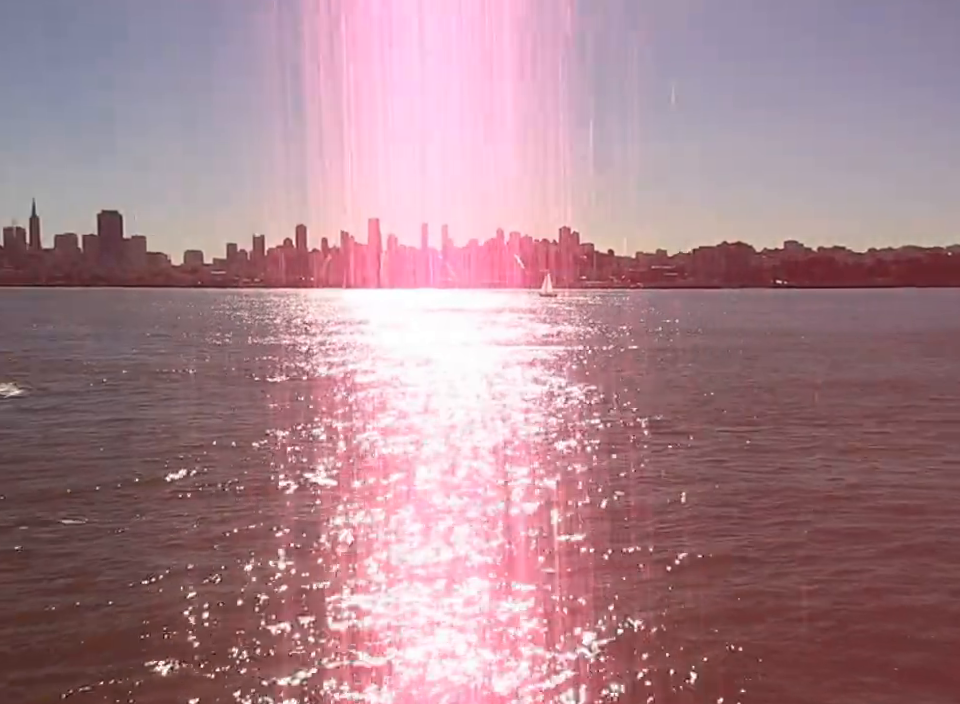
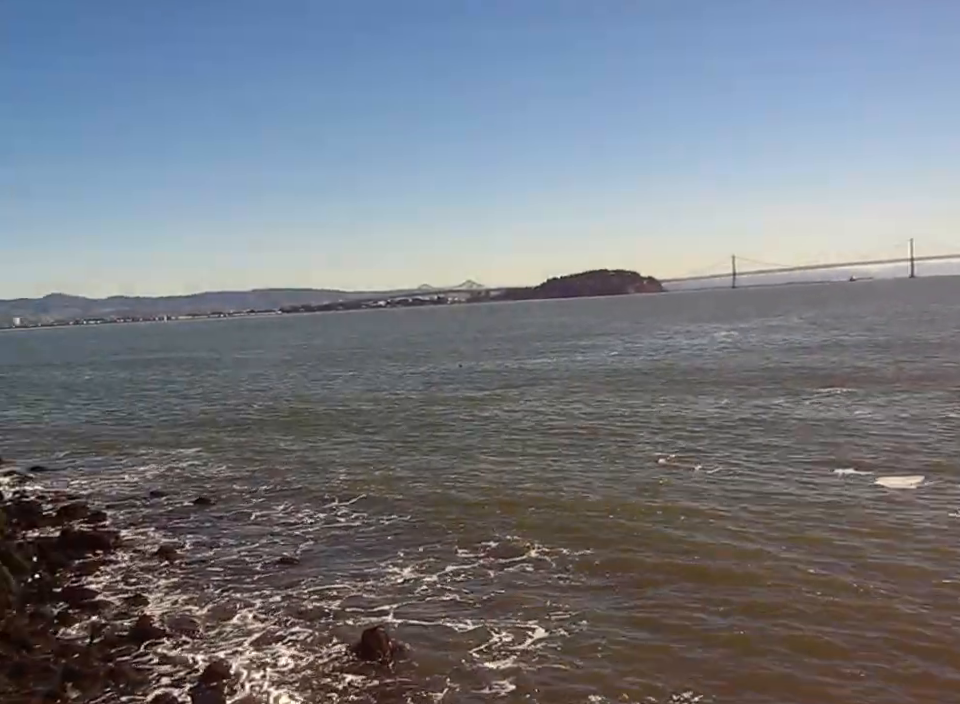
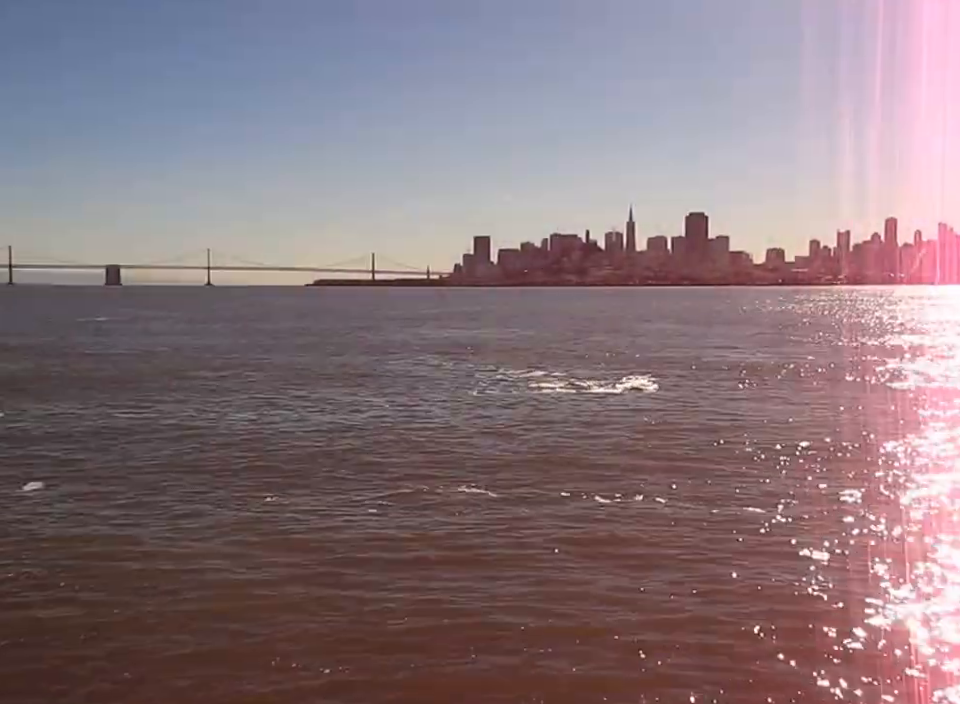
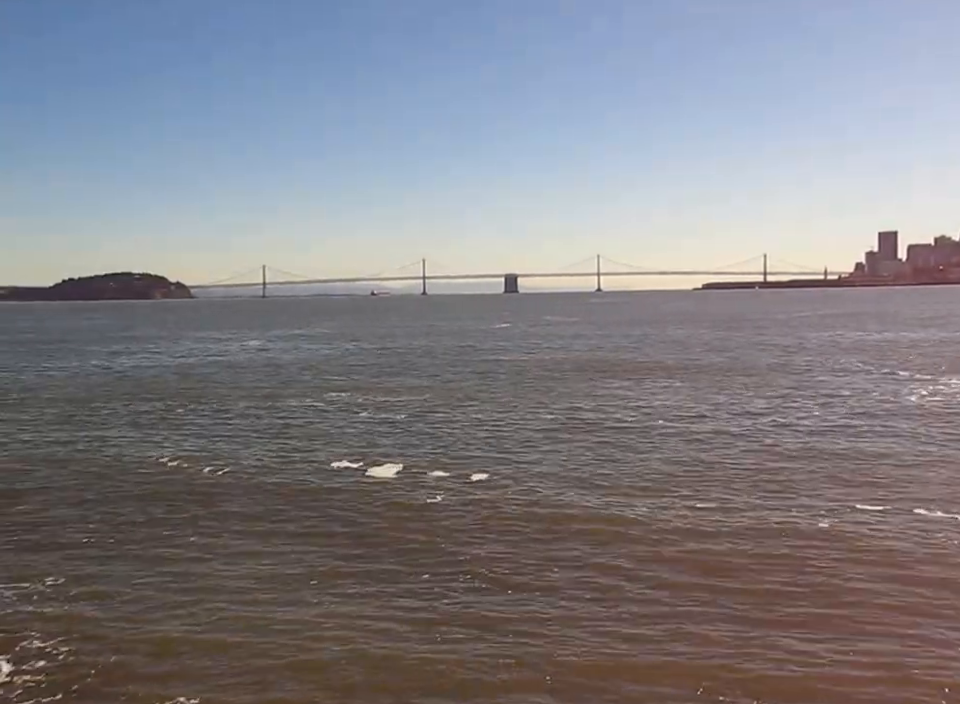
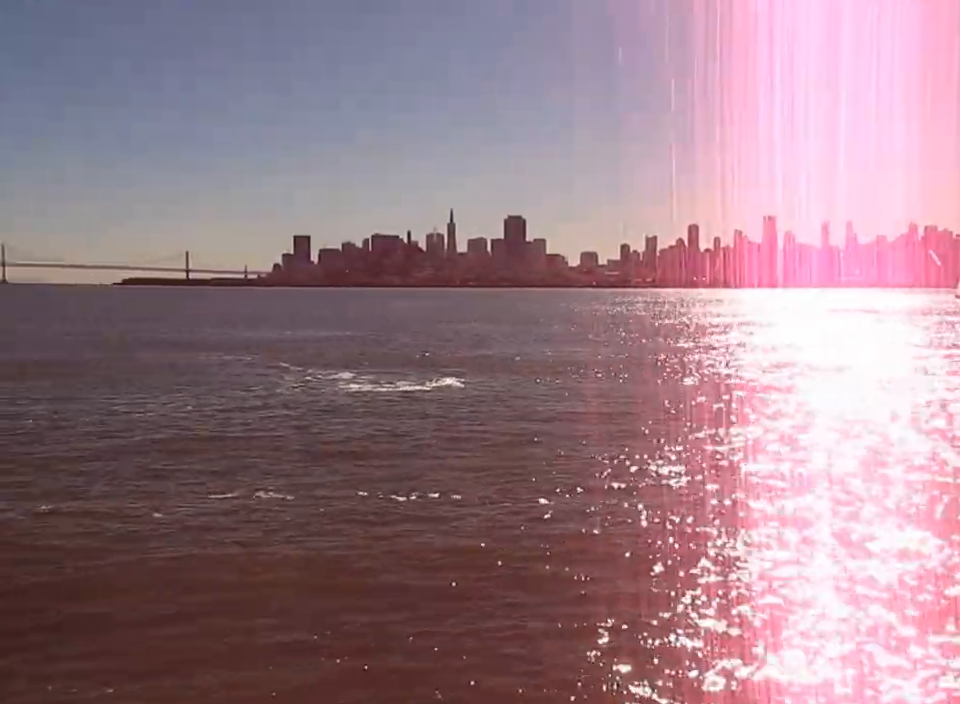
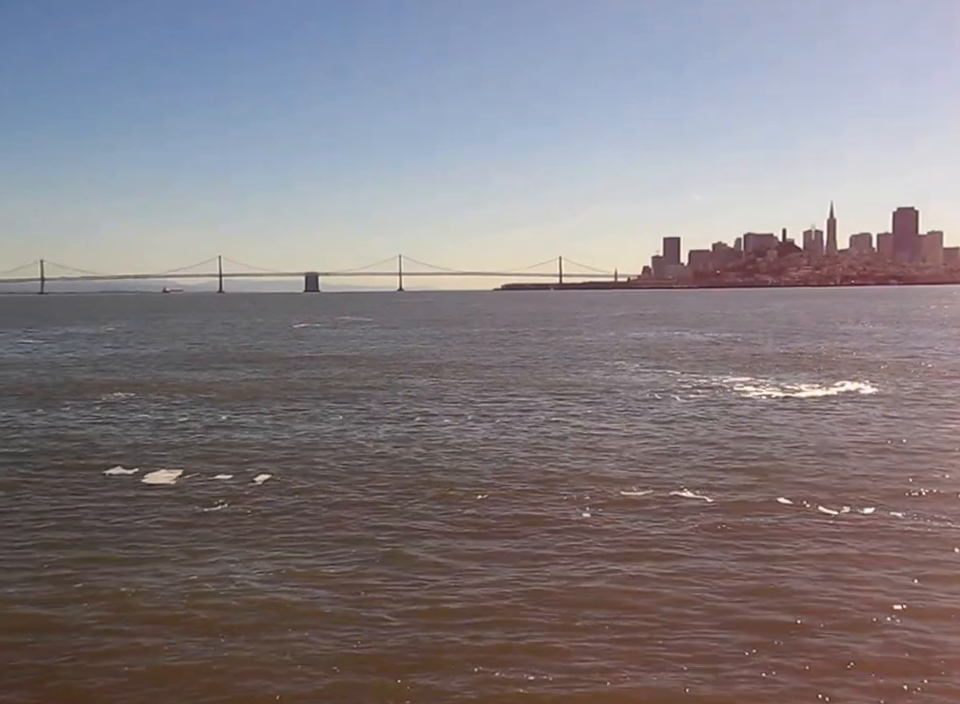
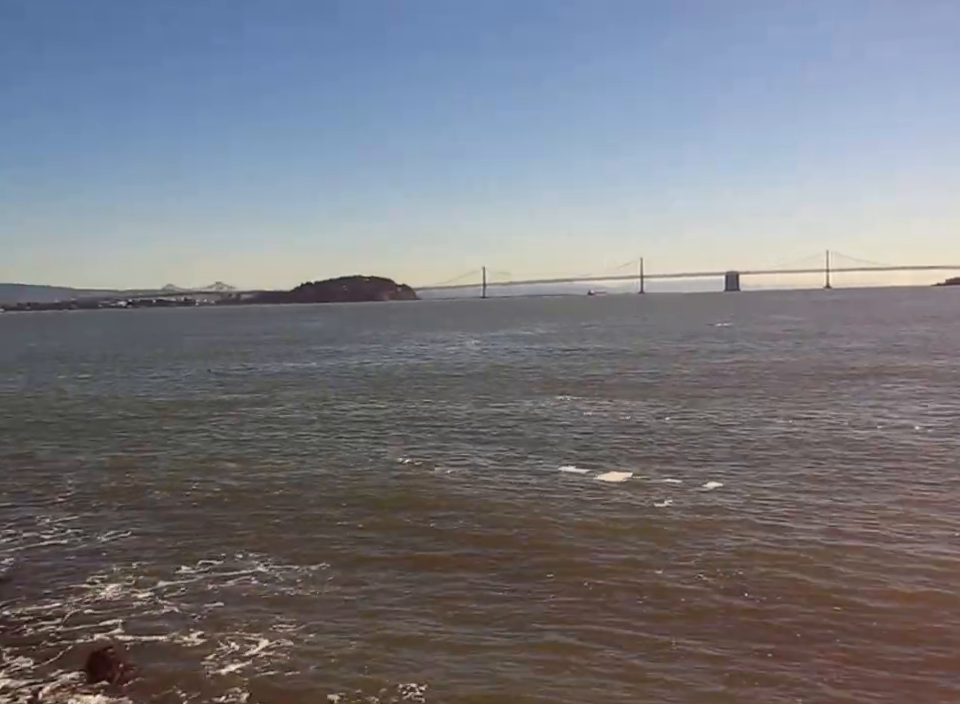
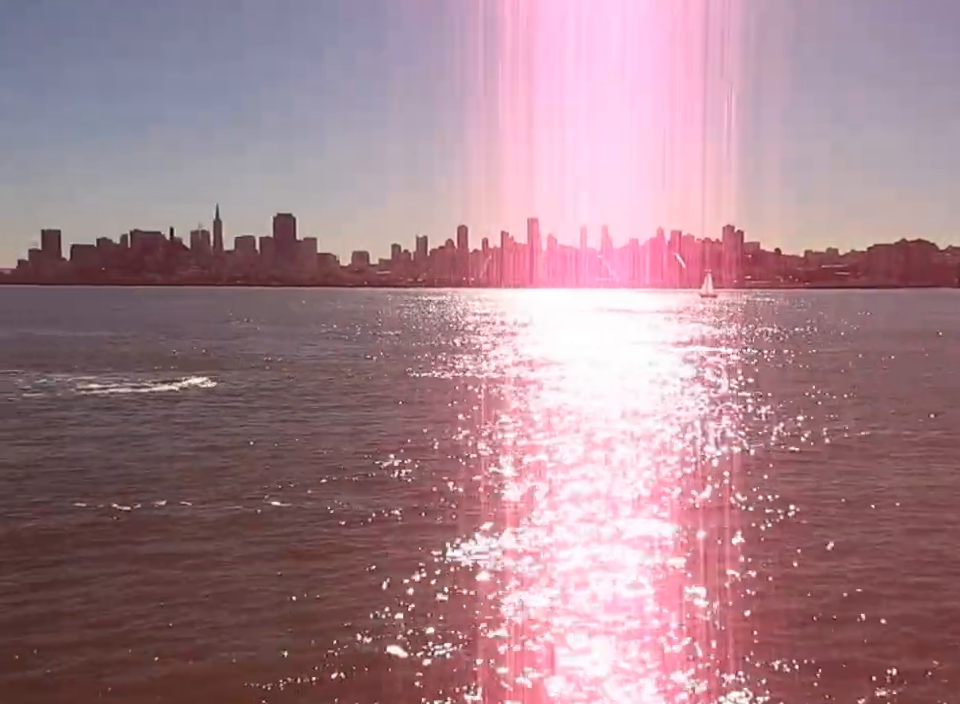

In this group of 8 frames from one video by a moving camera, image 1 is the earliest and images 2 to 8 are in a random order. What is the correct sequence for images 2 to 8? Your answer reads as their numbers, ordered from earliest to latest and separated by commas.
8, 5, 3, 6, 4, 7, 2
